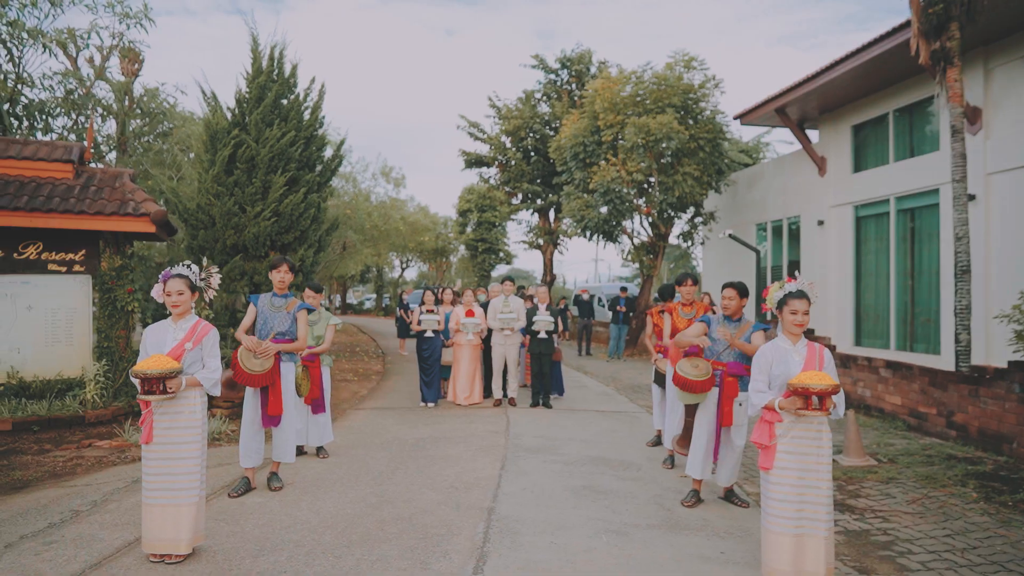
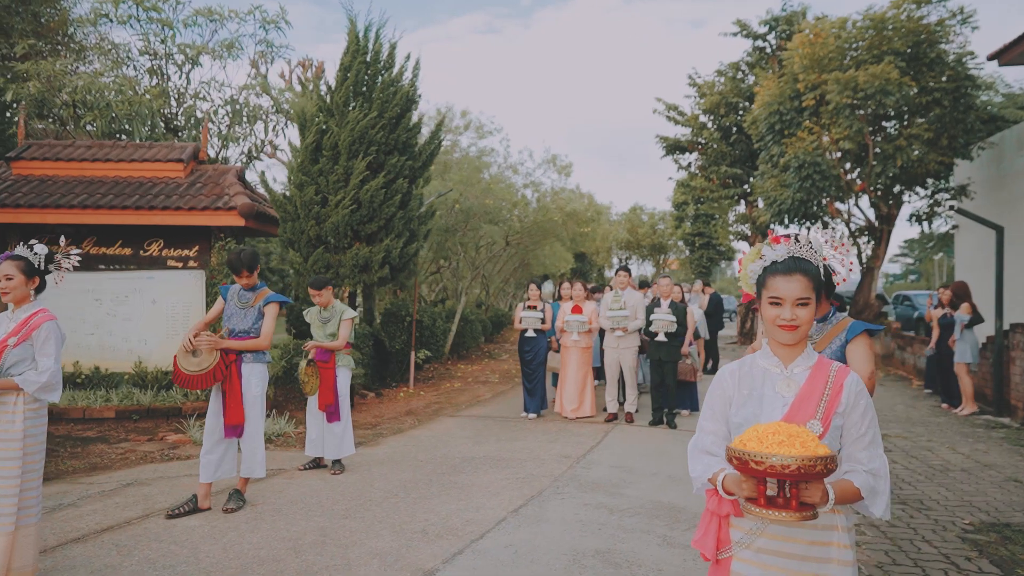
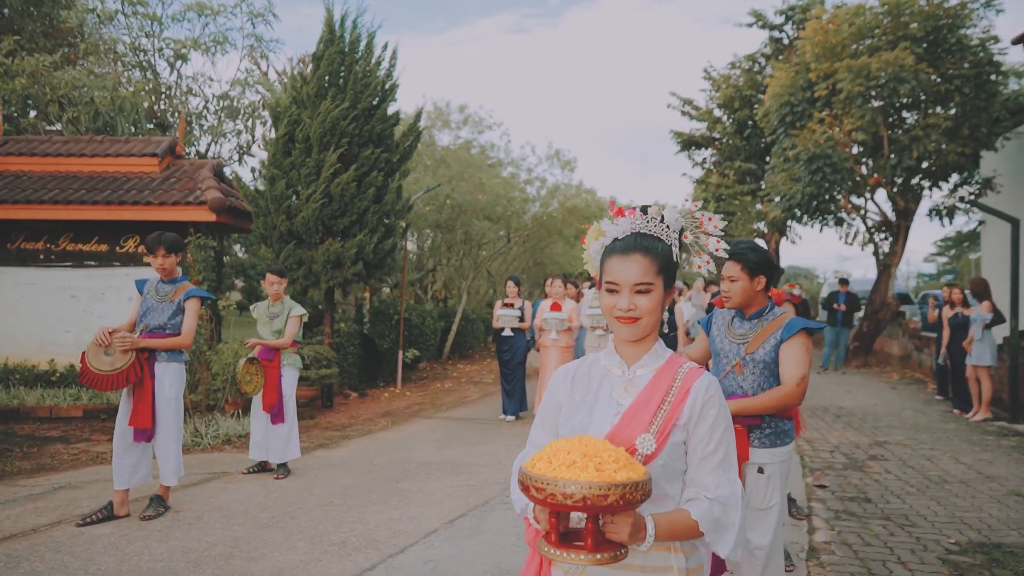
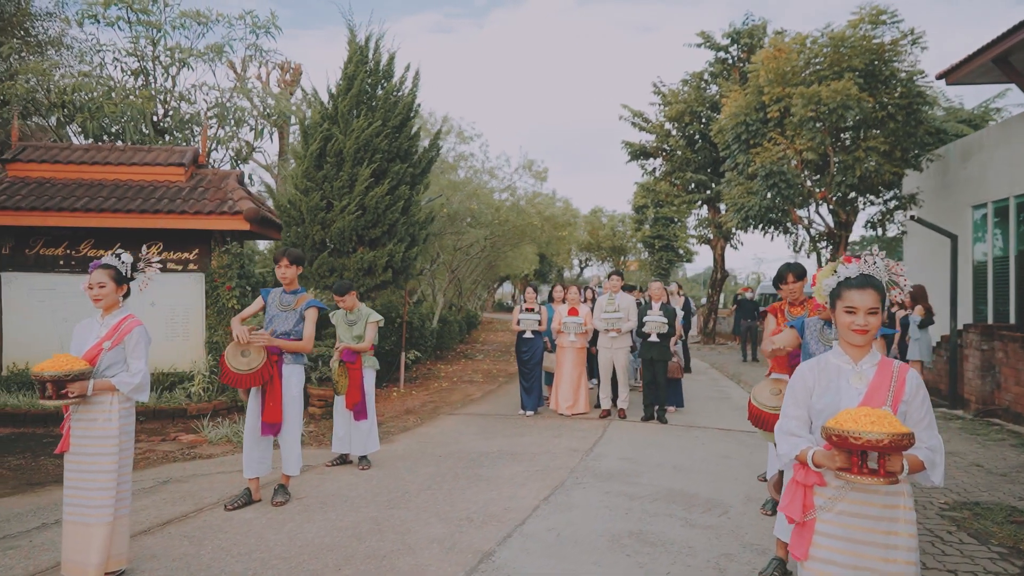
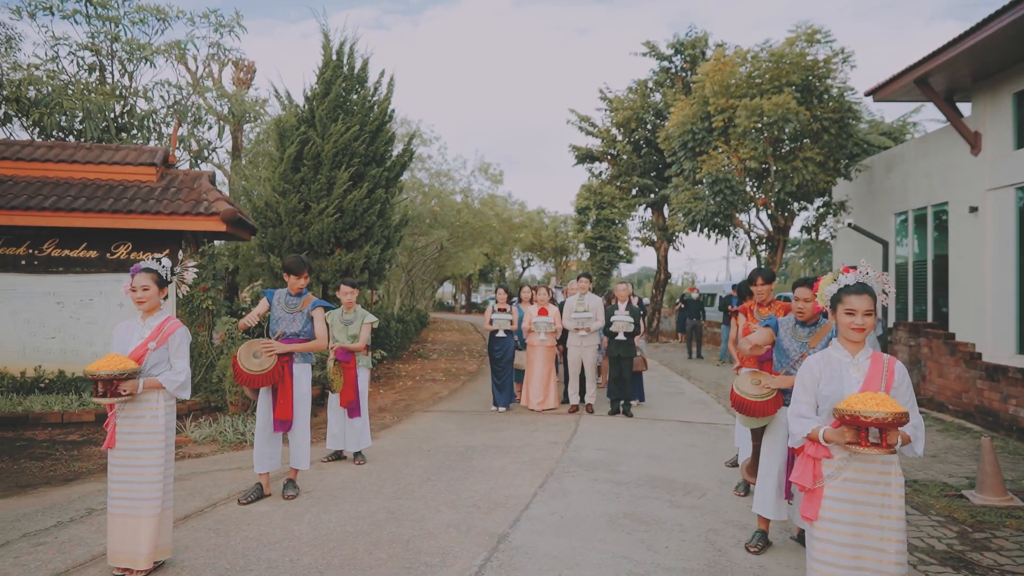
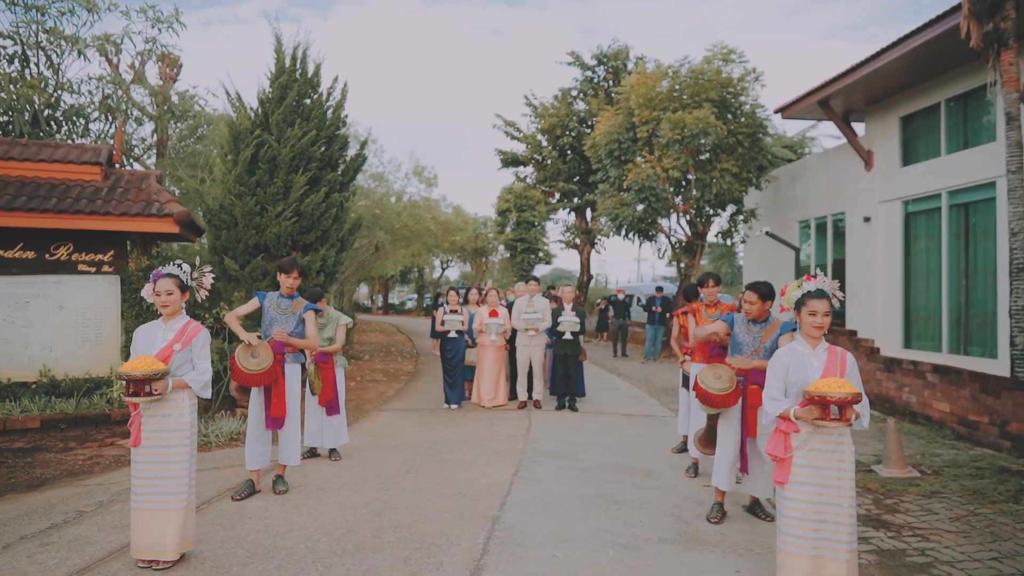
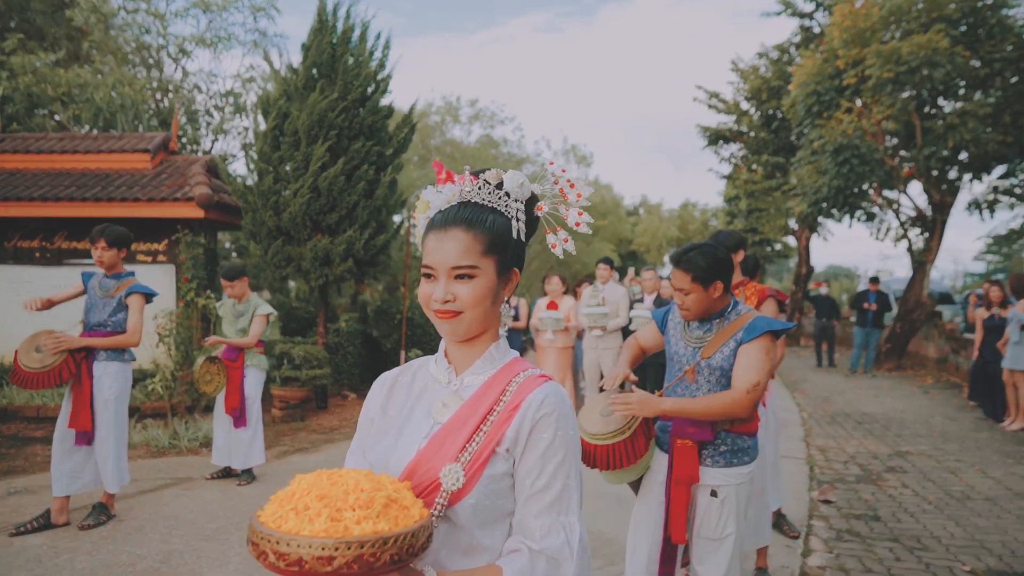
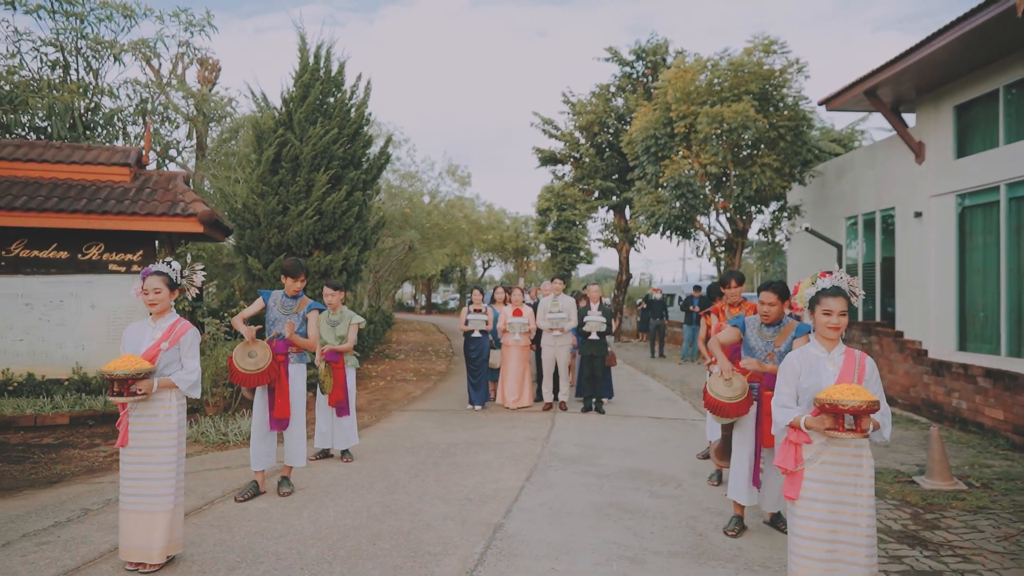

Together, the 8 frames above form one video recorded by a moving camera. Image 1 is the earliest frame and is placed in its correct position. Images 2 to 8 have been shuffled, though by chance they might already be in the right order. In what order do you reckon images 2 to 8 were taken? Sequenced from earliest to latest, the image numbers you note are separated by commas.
6, 8, 5, 4, 2, 3, 7
